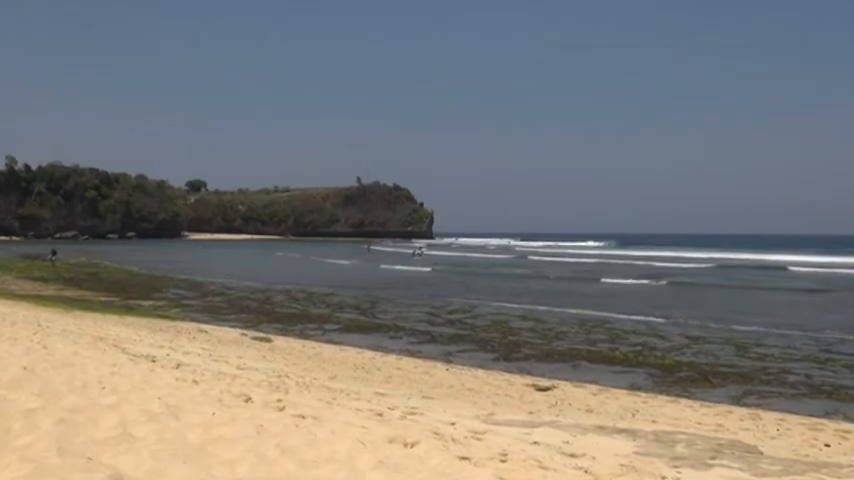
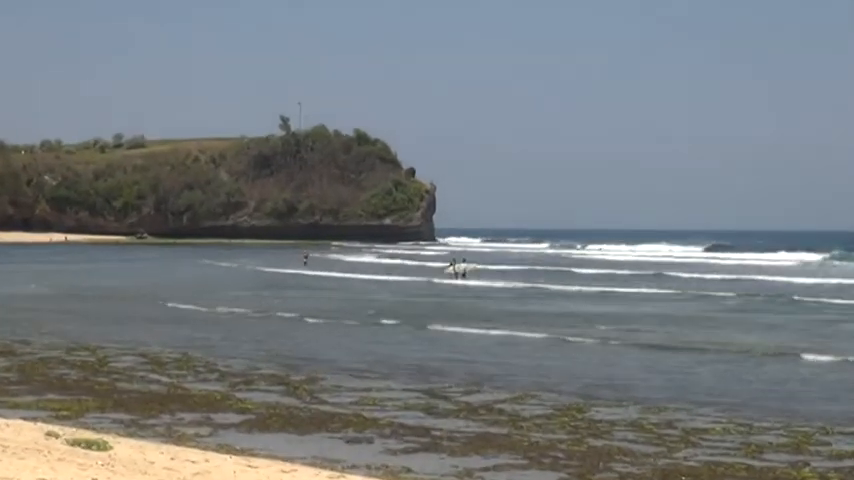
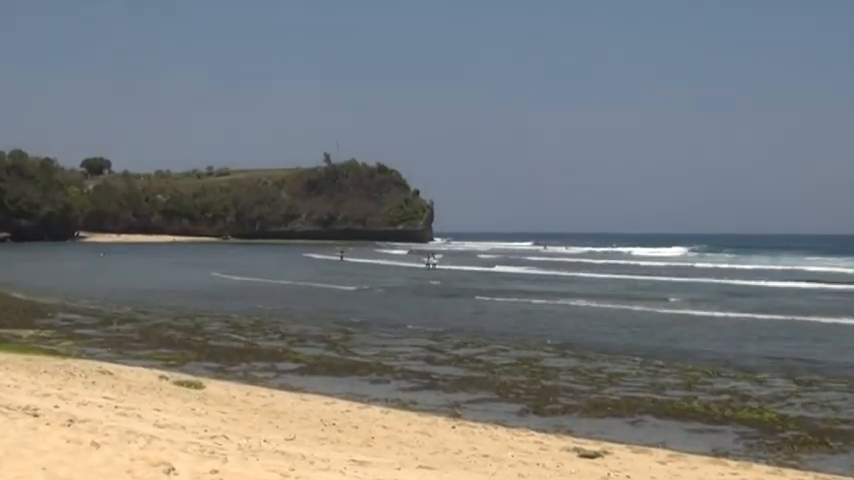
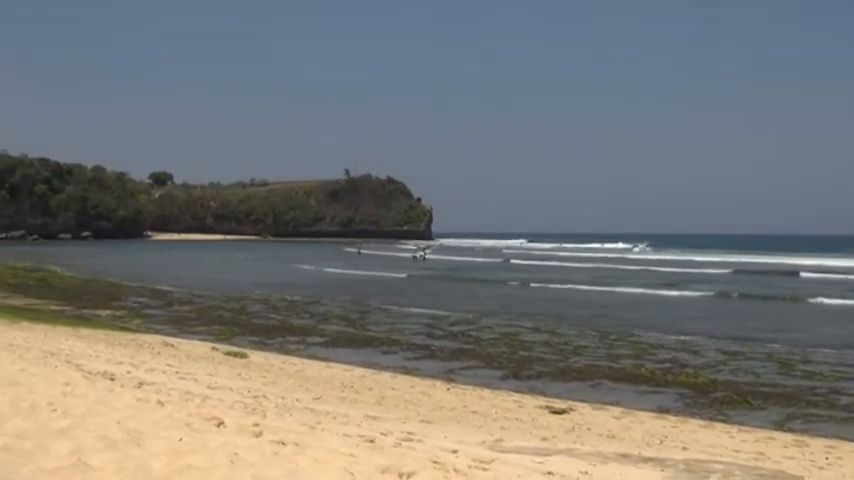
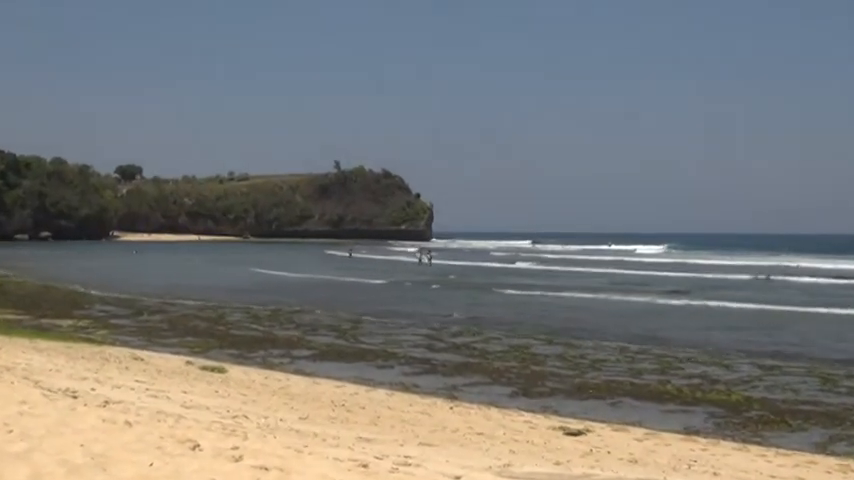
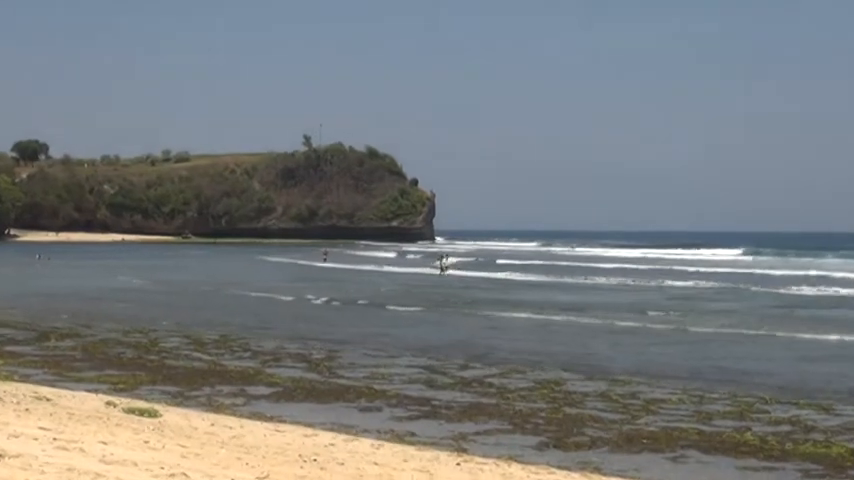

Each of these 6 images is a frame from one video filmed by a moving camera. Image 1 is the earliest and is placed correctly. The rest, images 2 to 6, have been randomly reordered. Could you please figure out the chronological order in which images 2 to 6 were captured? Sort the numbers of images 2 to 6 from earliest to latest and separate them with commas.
4, 5, 3, 6, 2
